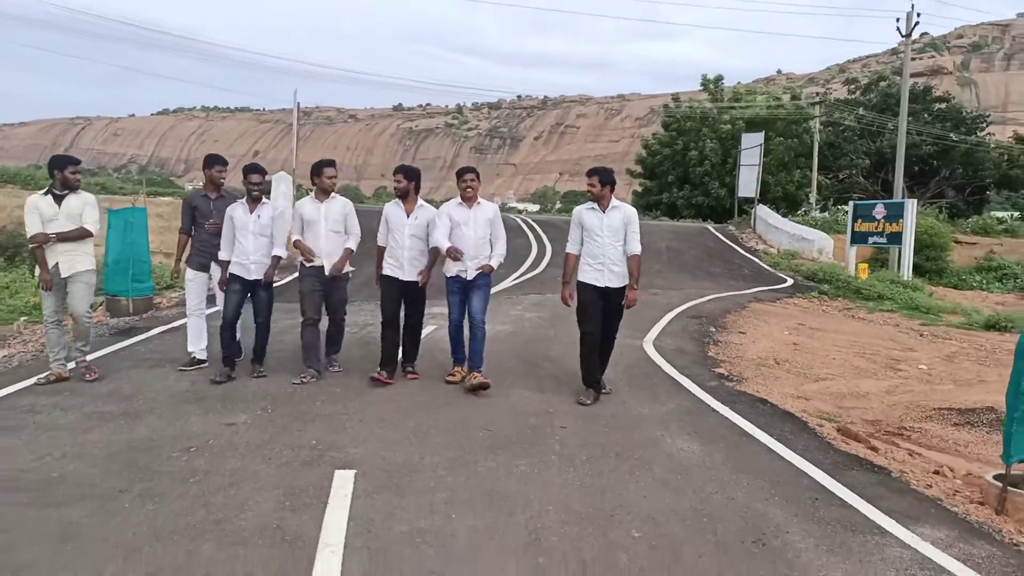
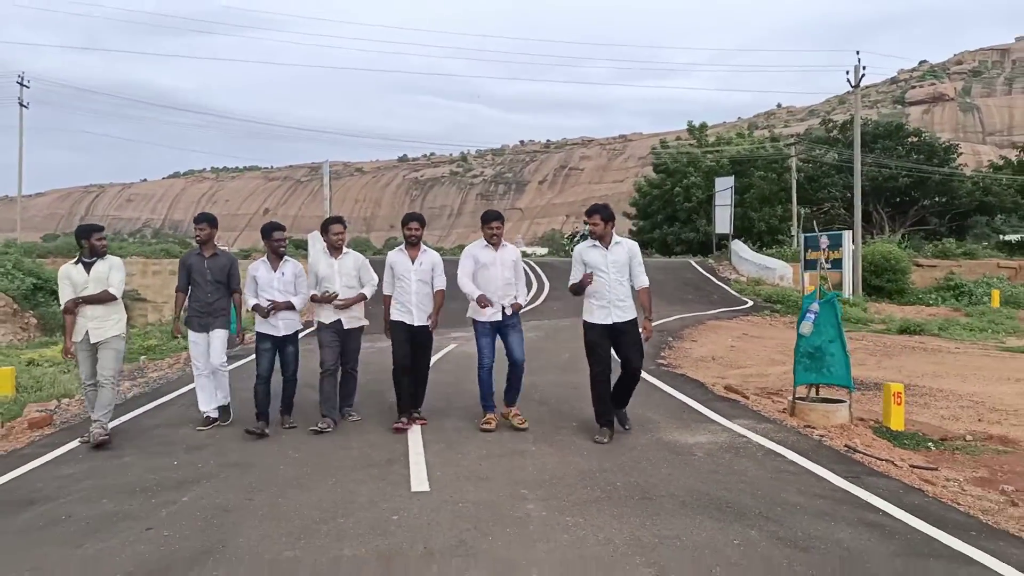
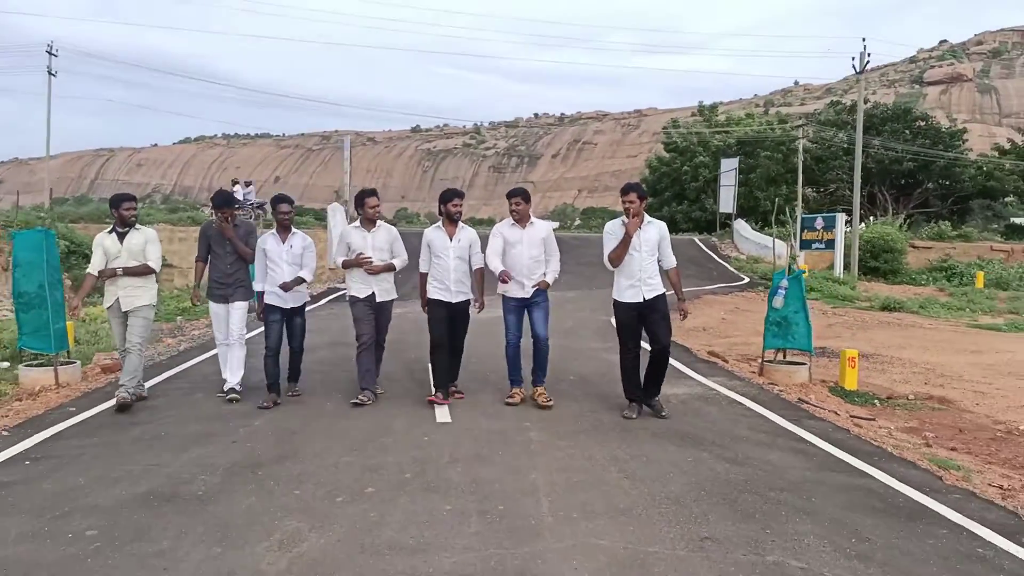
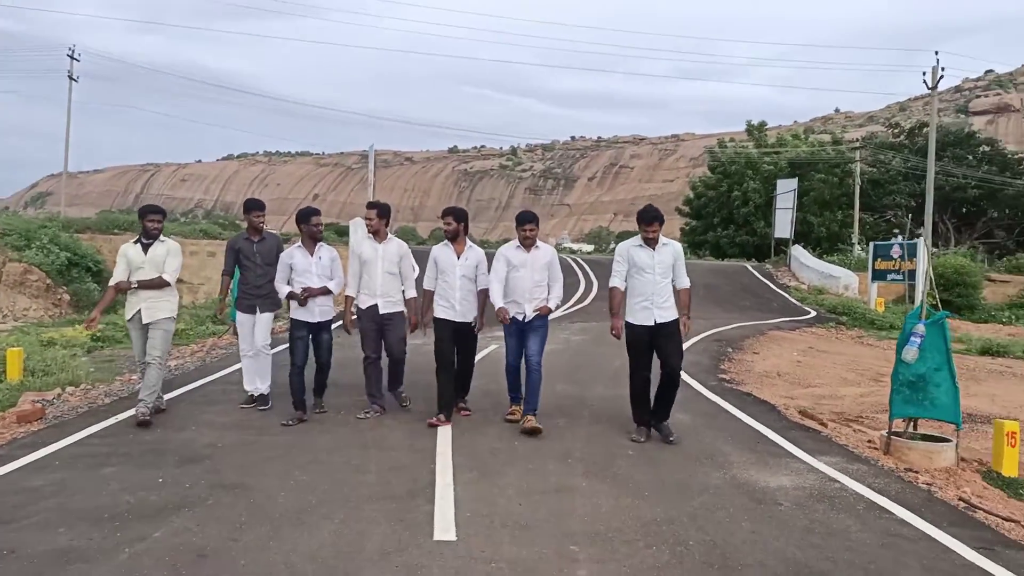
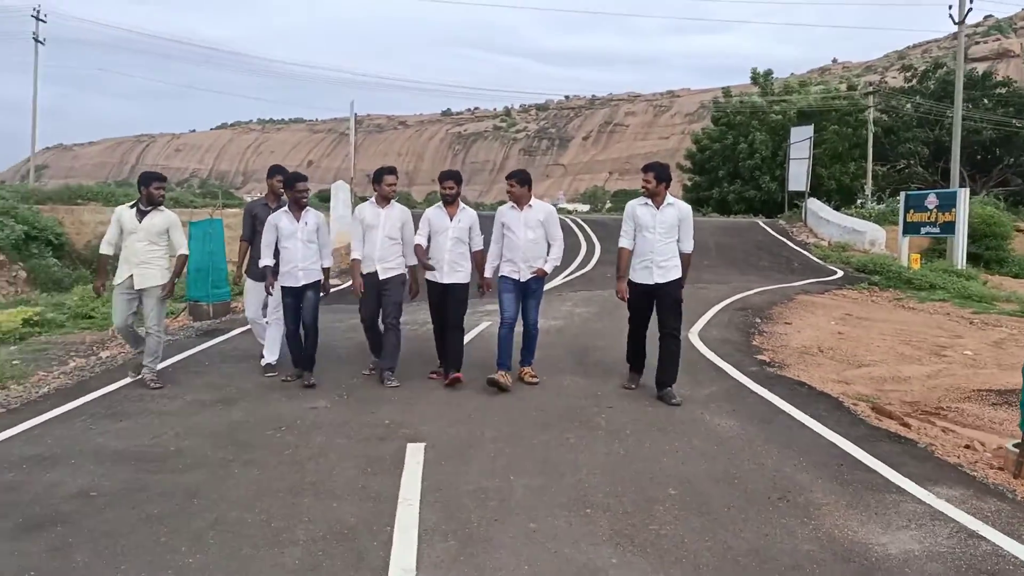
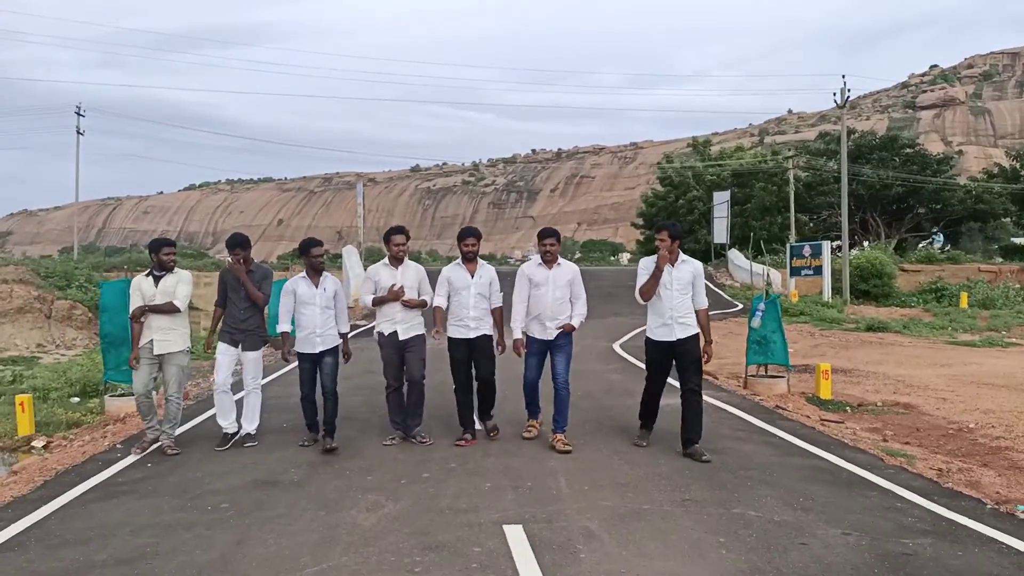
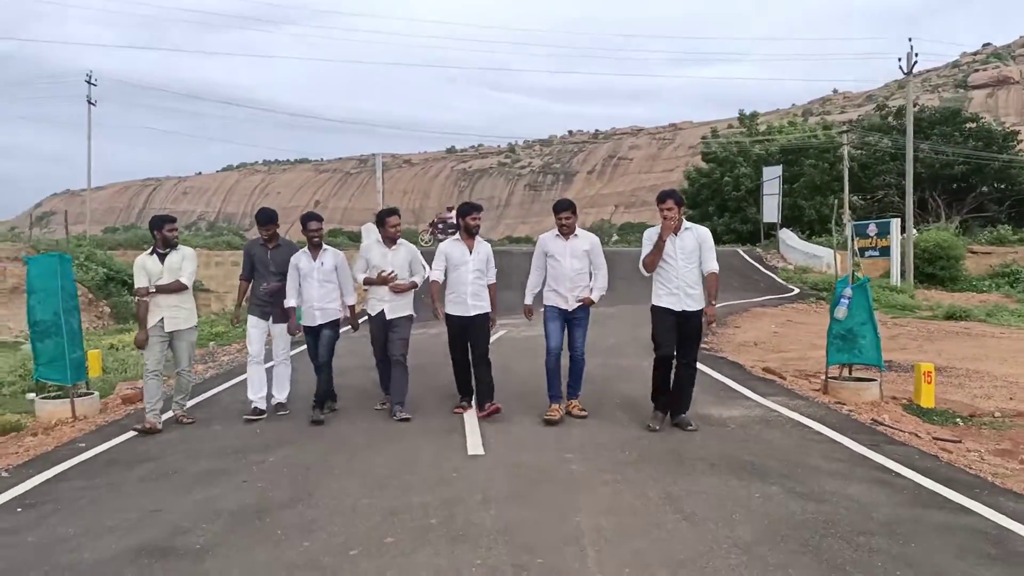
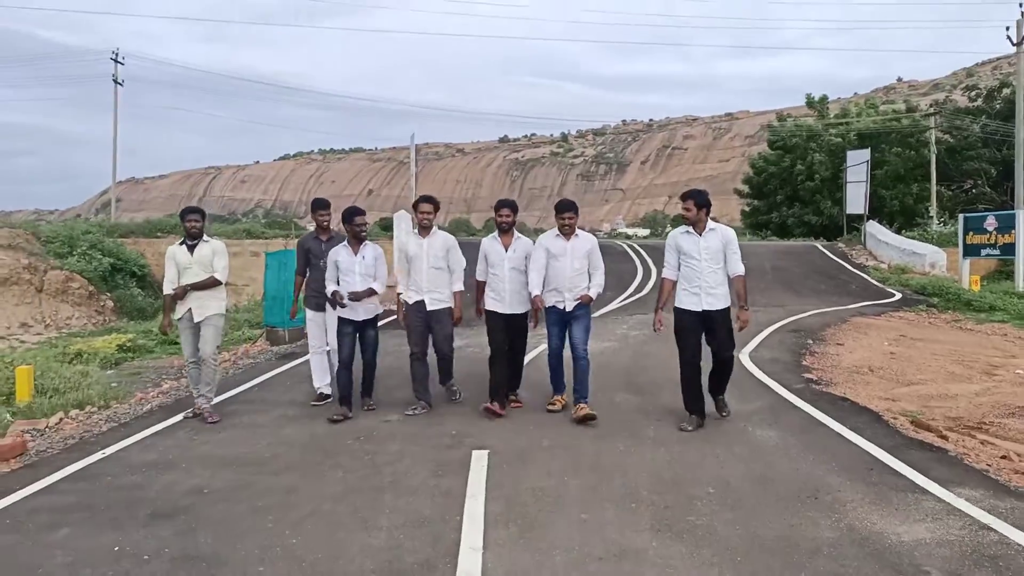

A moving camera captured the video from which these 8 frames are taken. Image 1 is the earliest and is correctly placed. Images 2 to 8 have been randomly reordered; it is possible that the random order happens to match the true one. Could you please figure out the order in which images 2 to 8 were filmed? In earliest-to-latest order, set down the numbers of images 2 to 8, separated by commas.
5, 8, 4, 2, 7, 3, 6
